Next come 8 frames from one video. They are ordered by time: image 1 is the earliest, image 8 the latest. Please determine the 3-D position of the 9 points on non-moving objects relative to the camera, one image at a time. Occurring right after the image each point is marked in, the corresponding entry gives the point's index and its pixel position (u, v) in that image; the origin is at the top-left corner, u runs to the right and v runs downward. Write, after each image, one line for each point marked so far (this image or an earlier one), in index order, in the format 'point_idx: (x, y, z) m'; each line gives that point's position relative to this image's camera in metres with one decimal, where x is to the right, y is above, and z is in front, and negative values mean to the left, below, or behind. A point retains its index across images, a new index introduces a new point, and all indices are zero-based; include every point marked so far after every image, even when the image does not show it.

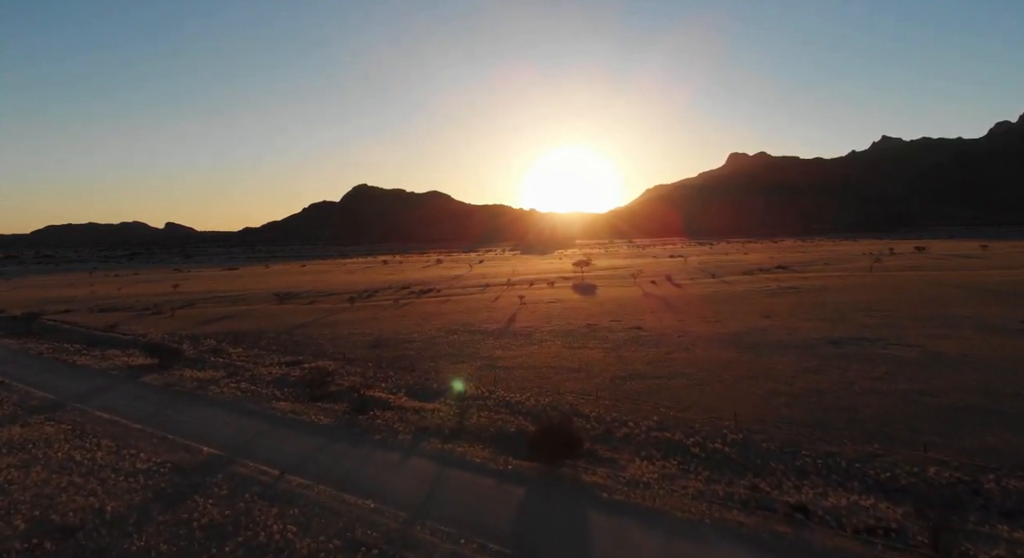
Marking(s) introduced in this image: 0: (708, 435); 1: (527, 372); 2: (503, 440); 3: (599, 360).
0: (+4.4, -3.5, +12.3) m
1: (+0.5, -3.0, +17.9) m
2: (-0.2, -3.6, +12.2) m
3: (+3.0, -2.8, +18.9) m
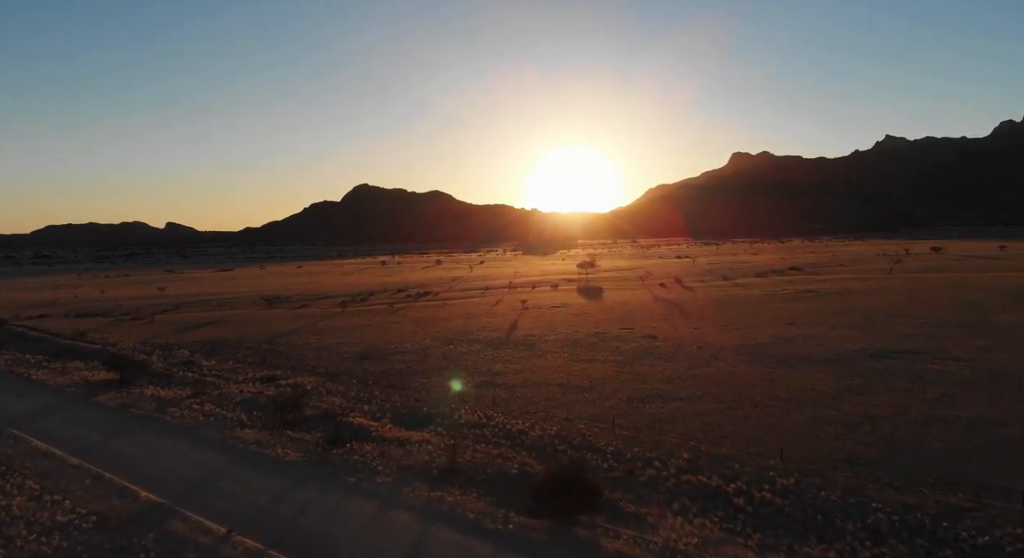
0: (+4.4, -3.7, +10.1) m
1: (+0.5, -3.2, +15.8) m
2: (-0.2, -3.8, +10.1) m
3: (+3.1, -3.0, +16.7) m
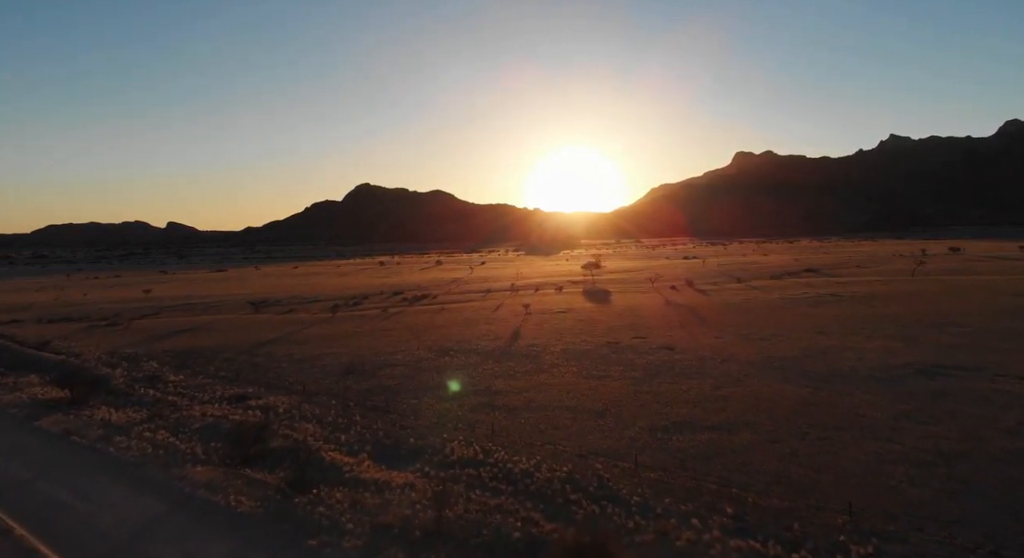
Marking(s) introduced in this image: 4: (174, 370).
0: (+4.5, -3.9, +7.9) m
1: (+0.6, -3.4, +13.6) m
2: (-0.2, -4.0, +7.9) m
3: (+3.1, -3.2, +14.6) m
4: (-12.0, -3.3, +19.4) m
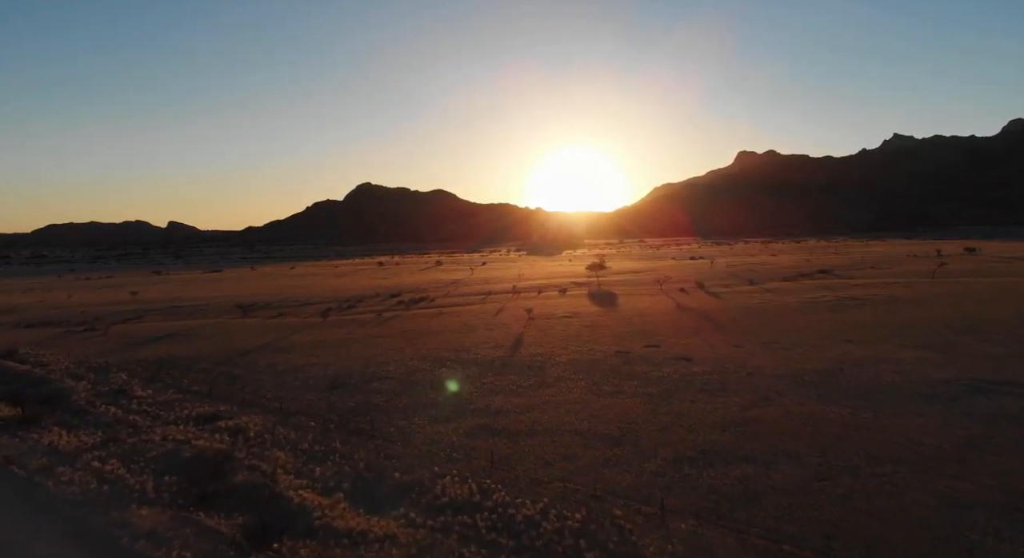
0: (+4.5, -4.1, +6.2) m
1: (+0.6, -3.5, +11.9) m
2: (-0.1, -4.1, +6.2) m
3: (+3.2, -3.3, +12.8) m
4: (-11.9, -3.4, +17.7) m
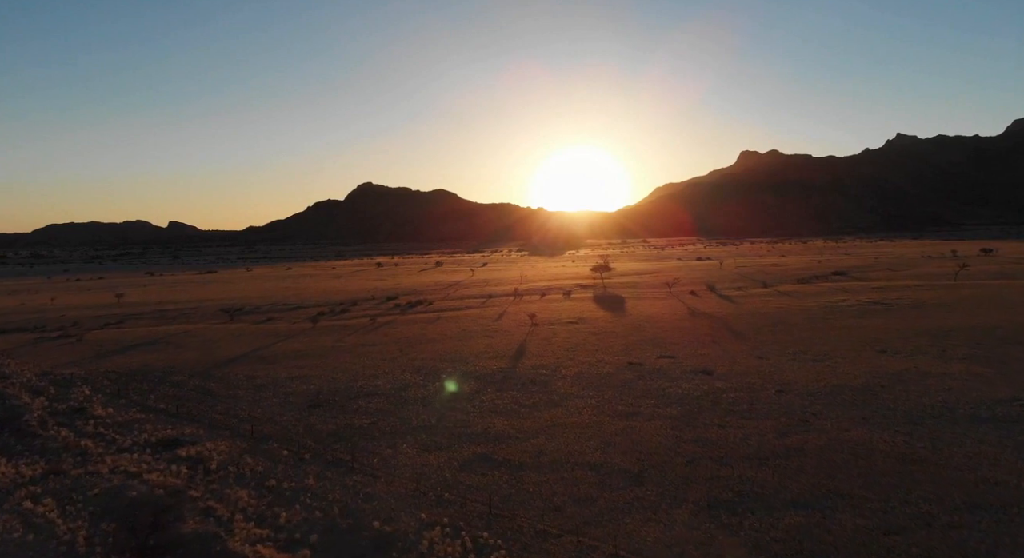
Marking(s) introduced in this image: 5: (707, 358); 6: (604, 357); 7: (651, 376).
0: (+4.5, -4.2, +4.4) m
1: (+0.7, -3.7, +10.2) m
2: (-0.1, -4.3, +4.5) m
3: (+3.2, -3.5, +11.1) m
4: (-11.9, -3.6, +16.0) m
5: (+6.6, -2.7, +18.5) m
6: (+3.2, -2.7, +19.0) m
7: (+4.2, -2.9, +16.6) m
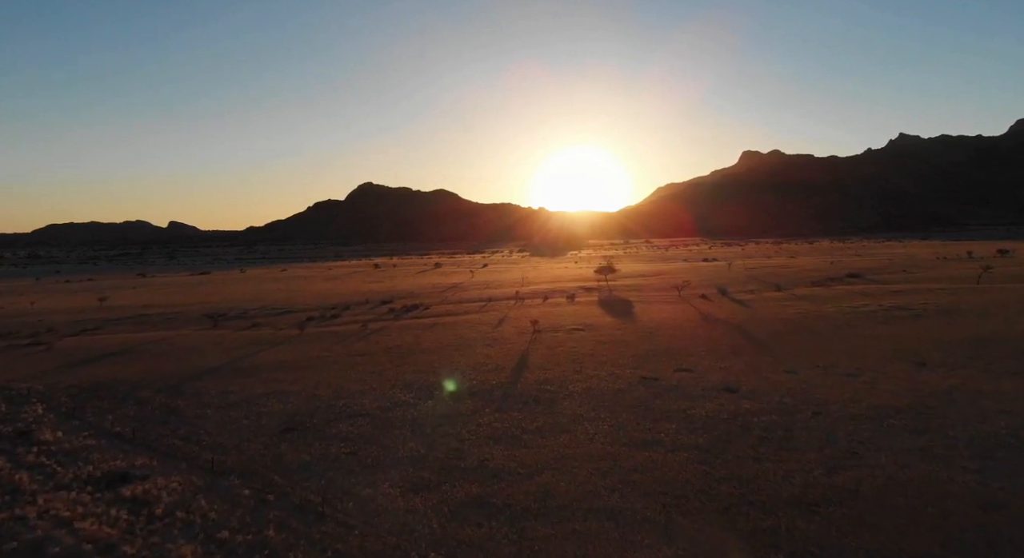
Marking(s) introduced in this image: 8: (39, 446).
0: (+4.5, -4.4, +2.7) m
1: (+0.7, -3.9, +8.4) m
2: (-0.1, -4.5, +2.7) m
3: (+3.2, -3.7, +9.3) m
4: (-11.9, -3.7, +14.3) m
5: (+6.6, -2.8, +16.7) m
6: (+3.2, -2.9, +17.2) m
7: (+4.2, -3.1, +14.8) m
8: (-11.0, -3.9, +12.8) m
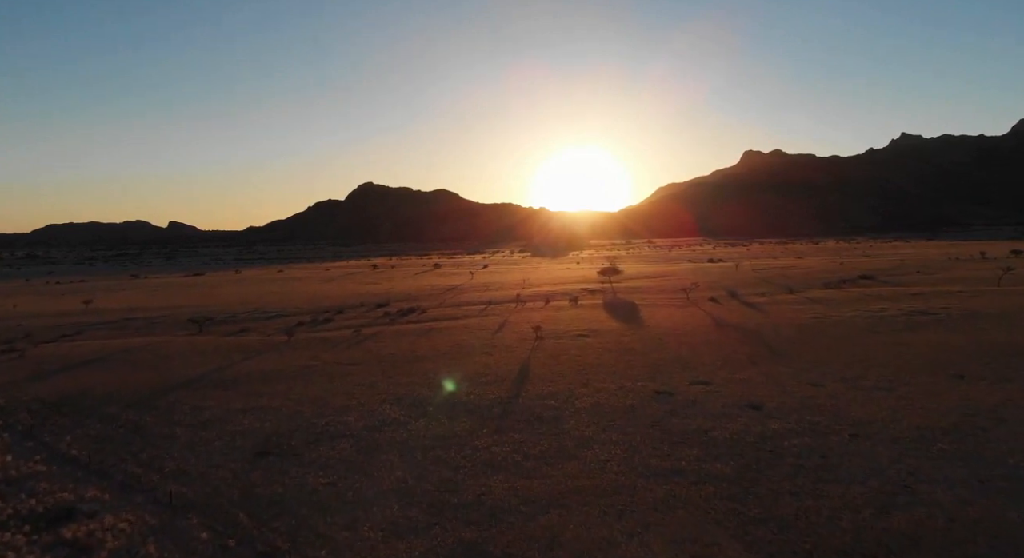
0: (+4.5, -4.5, +1.3) m
1: (+0.7, -4.0, +7.0) m
2: (-0.1, -4.6, +1.3) m
3: (+3.2, -3.8, +7.9) m
4: (-11.8, -3.9, +12.9) m
5: (+6.6, -3.0, +15.3) m
6: (+3.2, -3.0, +15.8) m
7: (+4.3, -3.2, +13.4) m
8: (-11.0, -4.0, +11.4) m
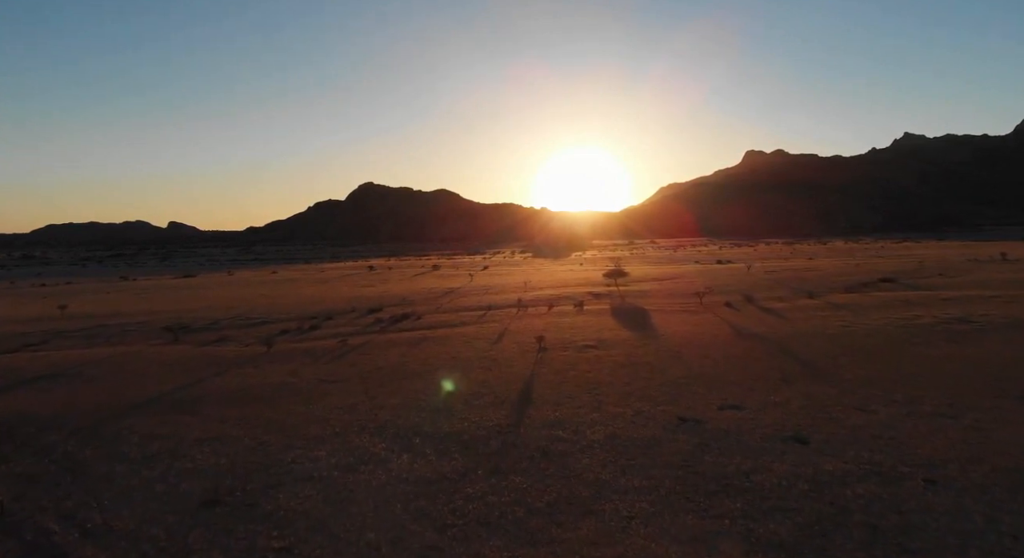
0: (+4.5, -4.7, -0.8) m
1: (+0.7, -4.2, +4.9) m
2: (-0.1, -4.8, -0.8) m
3: (+3.2, -4.0, +5.8) m
4: (-11.8, -4.1, +10.9) m
5: (+6.6, -3.2, +13.2) m
6: (+3.3, -3.2, +13.7) m
7: (+4.3, -3.4, +11.3) m
8: (-11.0, -4.2, +9.4) m
